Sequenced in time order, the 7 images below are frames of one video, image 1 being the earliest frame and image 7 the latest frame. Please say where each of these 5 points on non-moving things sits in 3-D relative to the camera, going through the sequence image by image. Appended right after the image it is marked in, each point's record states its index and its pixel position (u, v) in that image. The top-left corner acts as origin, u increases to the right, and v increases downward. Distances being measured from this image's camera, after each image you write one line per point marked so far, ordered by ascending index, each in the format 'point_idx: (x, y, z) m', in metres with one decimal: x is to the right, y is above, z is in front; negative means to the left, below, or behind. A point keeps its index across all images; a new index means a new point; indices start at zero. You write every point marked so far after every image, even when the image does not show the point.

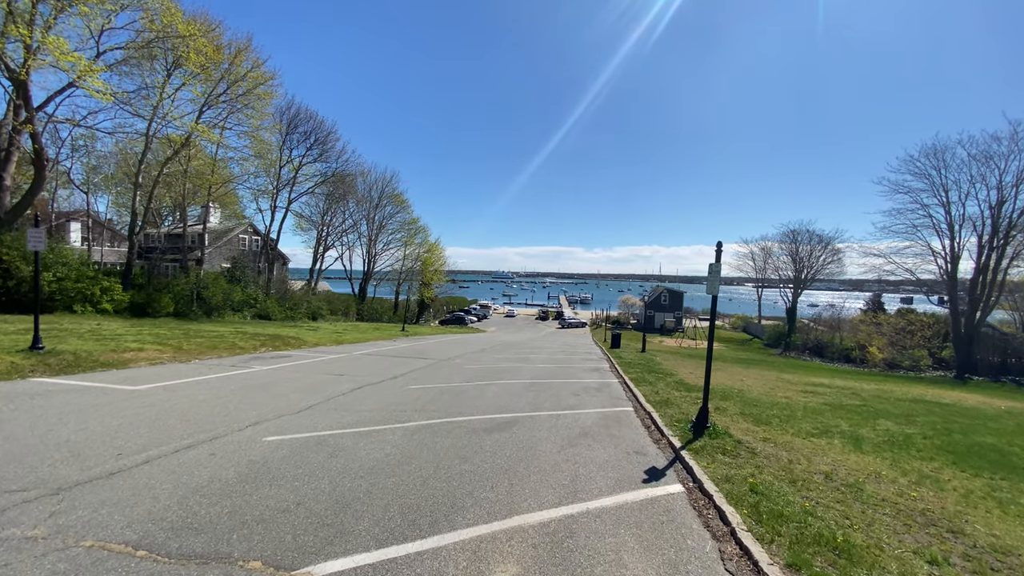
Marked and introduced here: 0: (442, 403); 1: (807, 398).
0: (-1.3, -2.2, +9.1) m
1: (+7.9, -3.0, +12.9) m
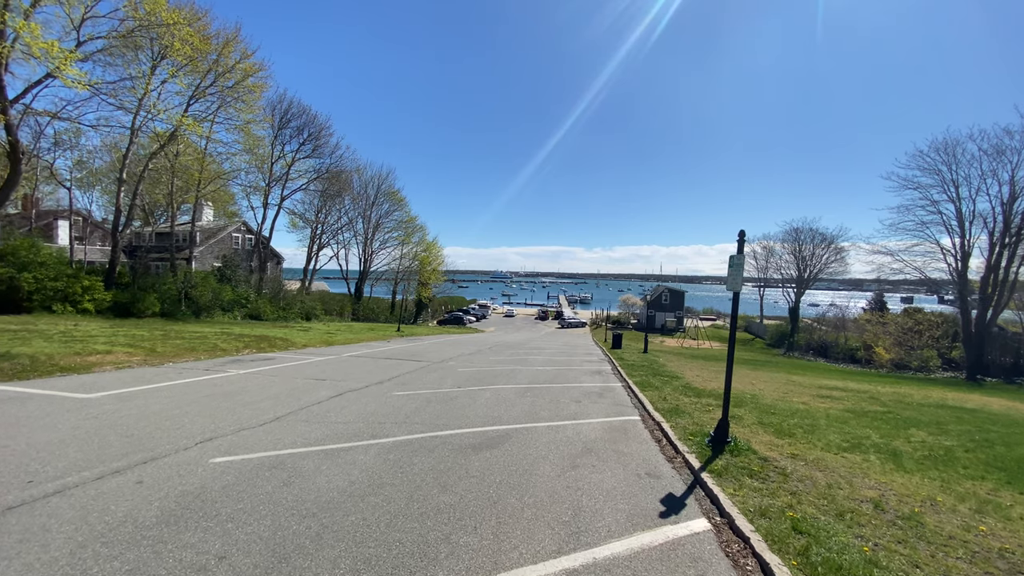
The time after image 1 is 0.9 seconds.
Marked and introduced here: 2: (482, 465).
0: (-1.4, -2.1, +8.2) m
1: (+7.8, -2.9, +12.0) m
2: (-0.3, -2.0, +5.4) m
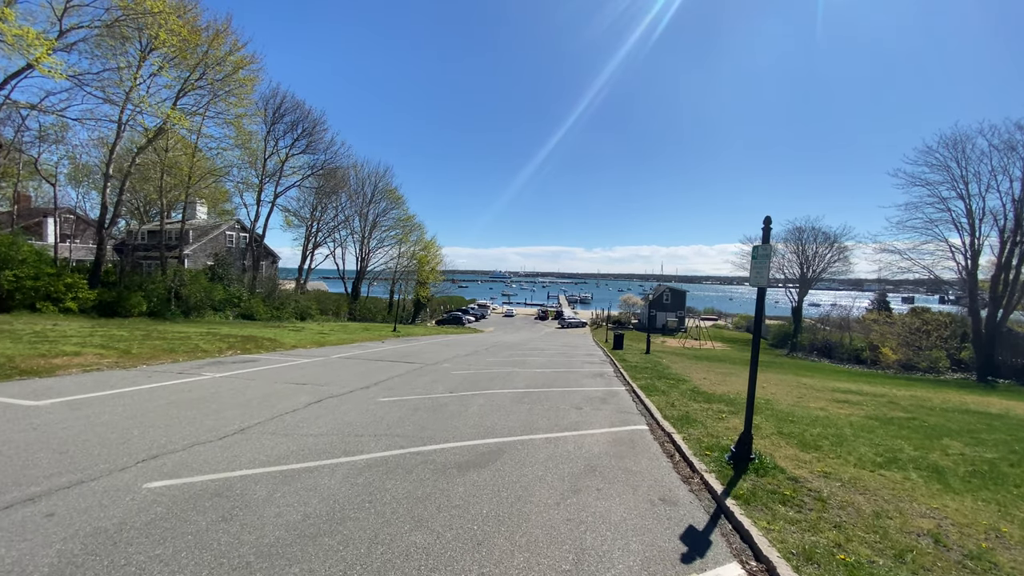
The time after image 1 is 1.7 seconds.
0: (-1.5, -2.0, +7.4) m
1: (+7.7, -2.8, +11.1) m
2: (-0.4, -1.9, +4.6) m
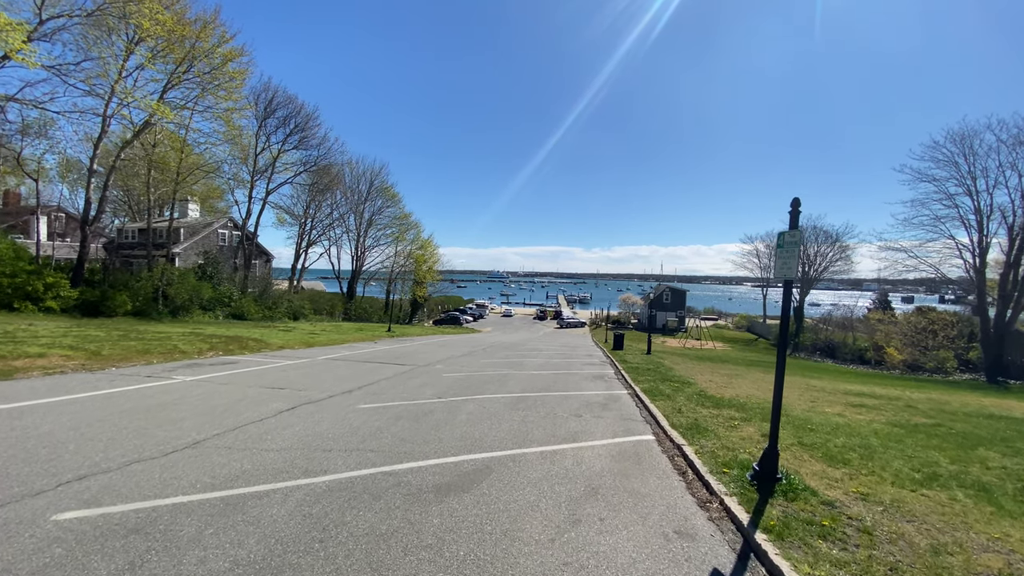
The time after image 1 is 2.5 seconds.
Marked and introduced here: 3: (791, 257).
0: (-1.6, -2.0, +6.6) m
1: (+7.6, -2.7, +10.4) m
2: (-0.5, -1.9, +3.8) m
3: (+2.8, +0.3, +4.9) m
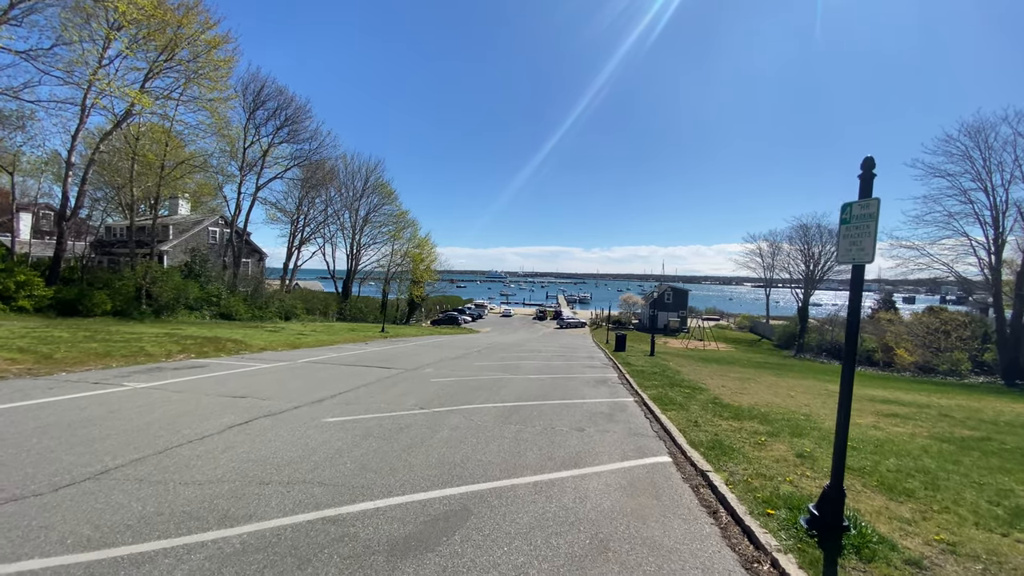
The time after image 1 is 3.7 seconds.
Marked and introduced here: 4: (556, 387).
0: (-1.8, -1.9, +5.4) m
1: (+7.5, -2.7, +9.2) m
2: (-0.7, -1.8, +2.7) m
3: (+2.7, +0.4, +3.8) m
4: (+1.1, -2.4, +11.8) m
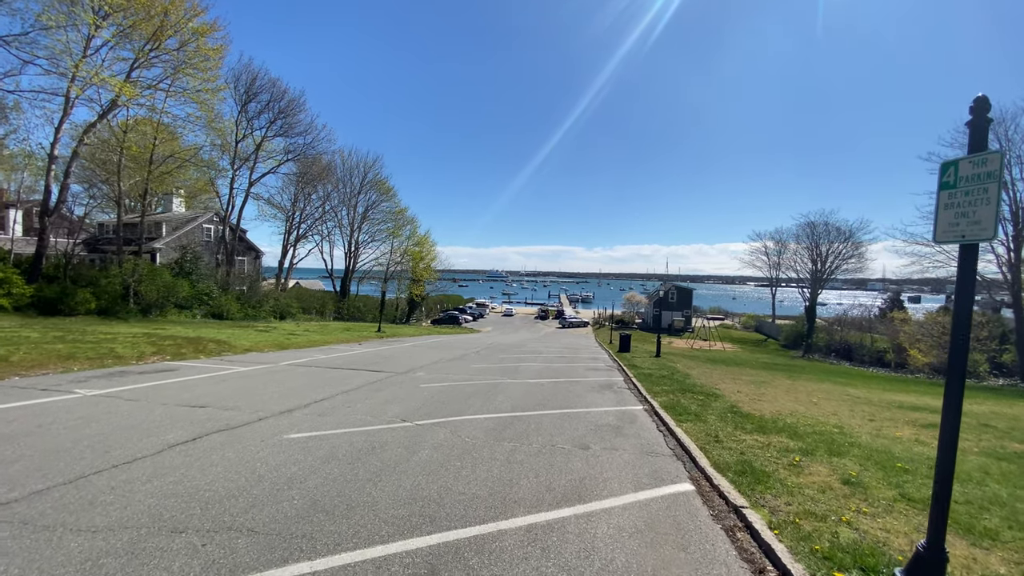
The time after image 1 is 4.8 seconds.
0: (-1.9, -1.8, +4.4) m
1: (+7.4, -2.6, +8.1) m
2: (-0.8, -1.7, +1.6) m
3: (+2.6, +0.5, +2.7) m
4: (+1.0, -2.4, +10.8) m
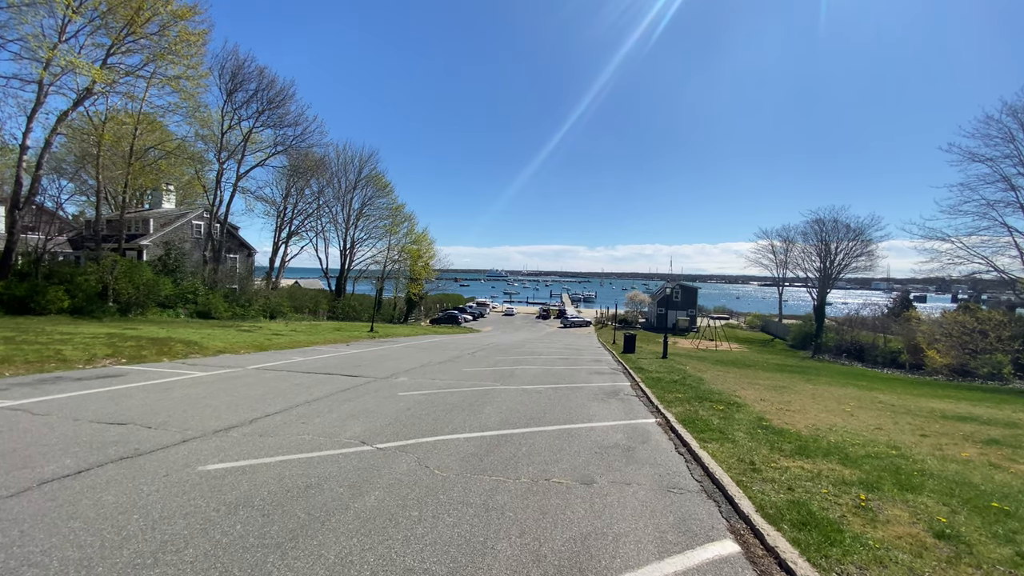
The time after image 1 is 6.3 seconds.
0: (-2.0, -1.7, +3.0) m
1: (+7.2, -2.5, +6.7) m
2: (-1.0, -1.6, +0.2) m
3: (+2.4, +0.6, +1.3) m
4: (+0.9, -2.2, +9.4) m
